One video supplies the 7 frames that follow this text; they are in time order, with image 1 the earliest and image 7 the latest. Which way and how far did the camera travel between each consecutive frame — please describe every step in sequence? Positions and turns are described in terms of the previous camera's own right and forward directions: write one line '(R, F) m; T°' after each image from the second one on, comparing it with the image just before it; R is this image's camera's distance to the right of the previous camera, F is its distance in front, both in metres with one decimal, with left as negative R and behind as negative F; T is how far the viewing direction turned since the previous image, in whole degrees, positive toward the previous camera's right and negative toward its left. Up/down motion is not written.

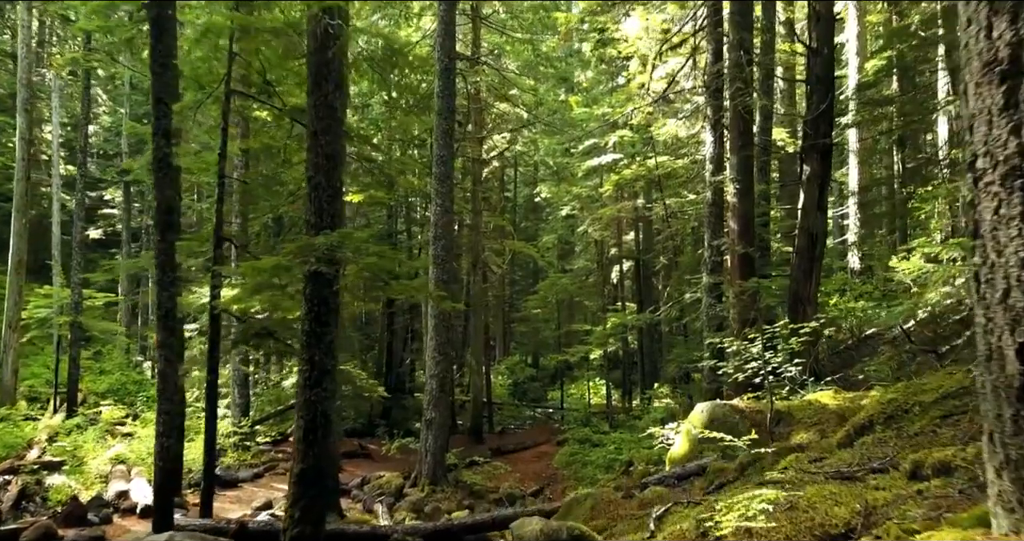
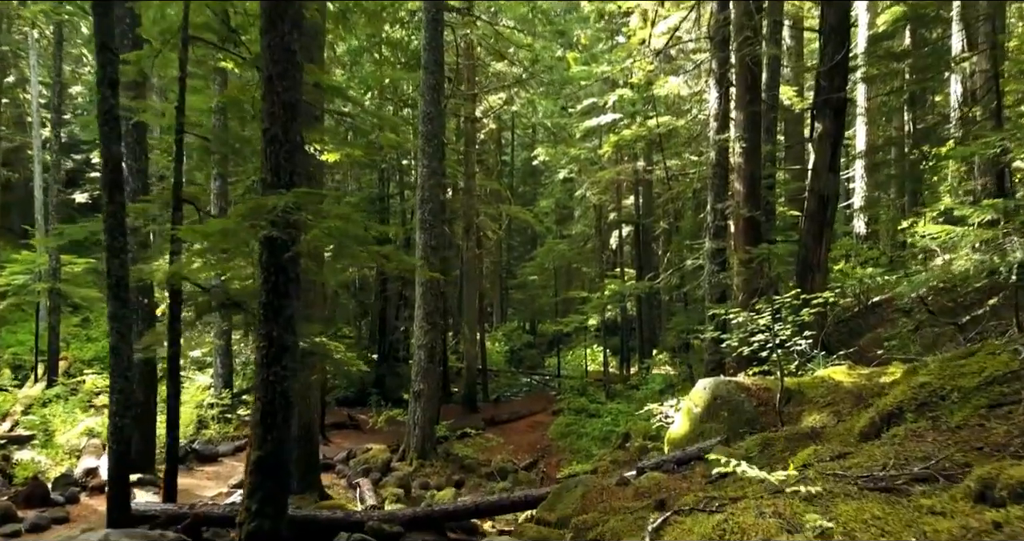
(+0.1, +0.7) m; 0°
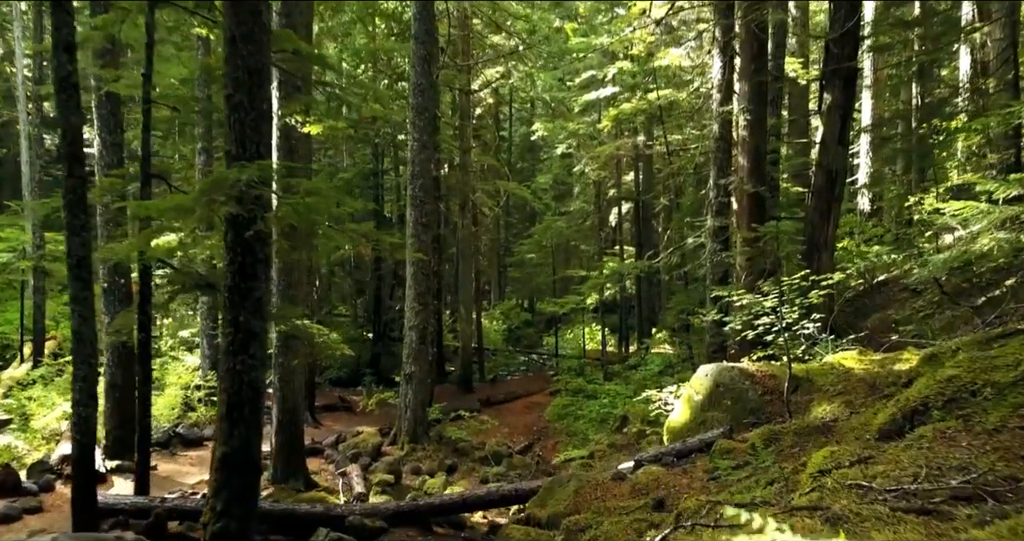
(+0.1, +0.5) m; 0°
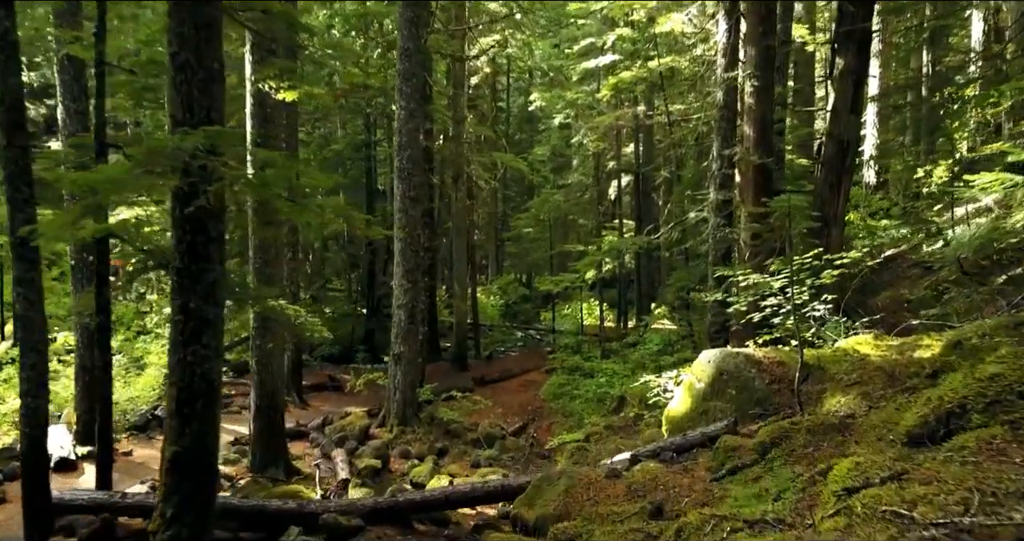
(+0.1, +0.6) m; 0°
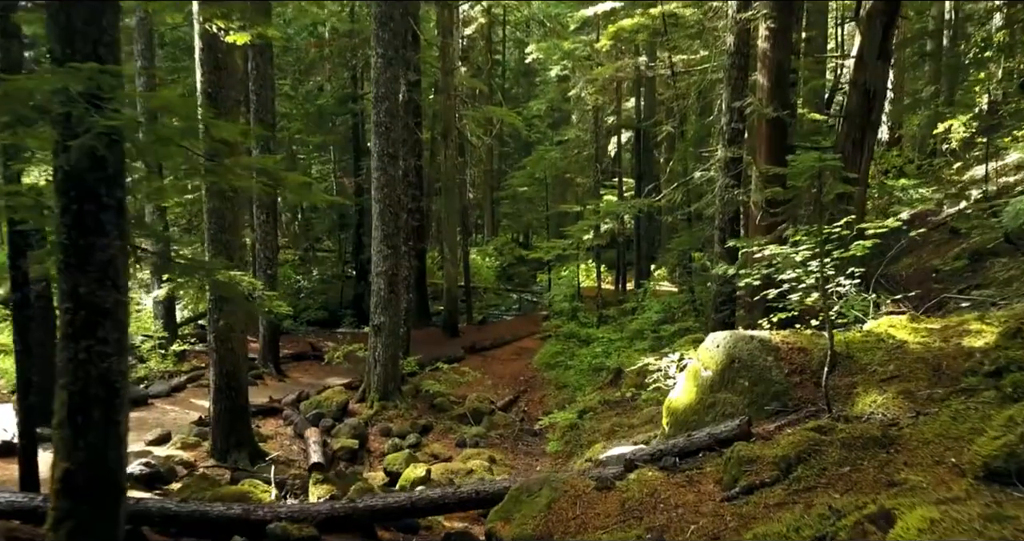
(+0.2, +0.9) m; 0°
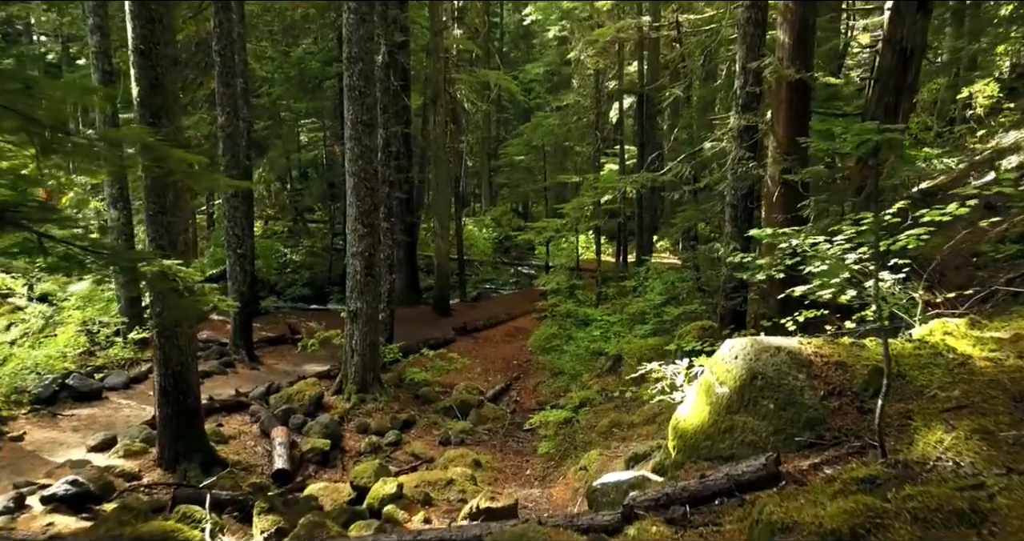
(+0.2, +1.0) m; 0°
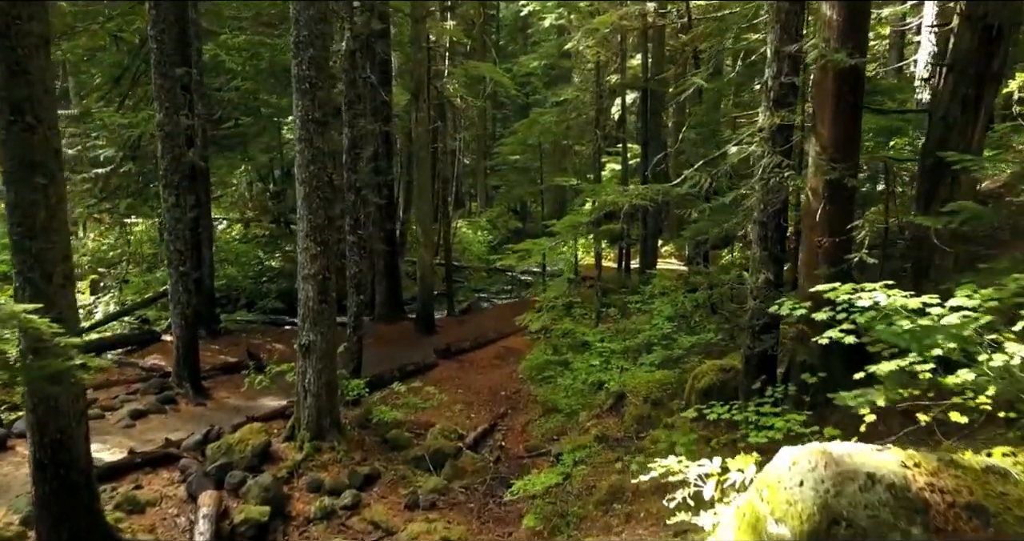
(+0.2, +1.6) m; 0°
